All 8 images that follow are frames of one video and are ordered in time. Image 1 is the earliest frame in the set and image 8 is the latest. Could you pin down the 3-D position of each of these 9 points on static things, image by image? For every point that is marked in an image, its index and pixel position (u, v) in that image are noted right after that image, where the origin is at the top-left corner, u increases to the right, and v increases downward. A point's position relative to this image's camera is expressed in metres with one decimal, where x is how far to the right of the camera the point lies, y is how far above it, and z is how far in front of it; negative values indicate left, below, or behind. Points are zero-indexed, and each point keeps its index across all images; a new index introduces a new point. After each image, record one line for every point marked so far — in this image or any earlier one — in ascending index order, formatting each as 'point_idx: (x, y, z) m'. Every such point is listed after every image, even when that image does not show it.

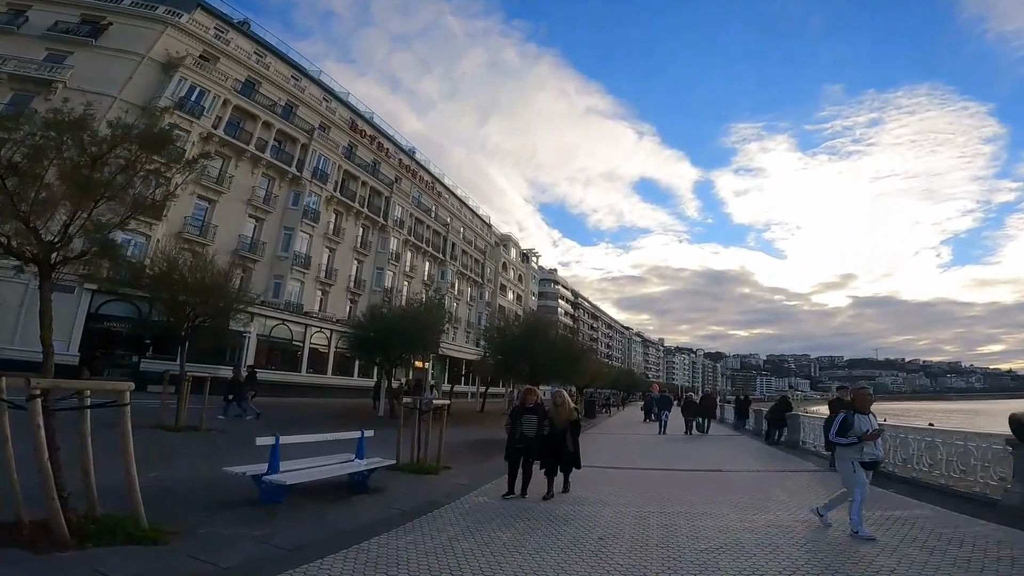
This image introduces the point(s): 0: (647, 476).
0: (+2.2, -3.1, +9.4) m
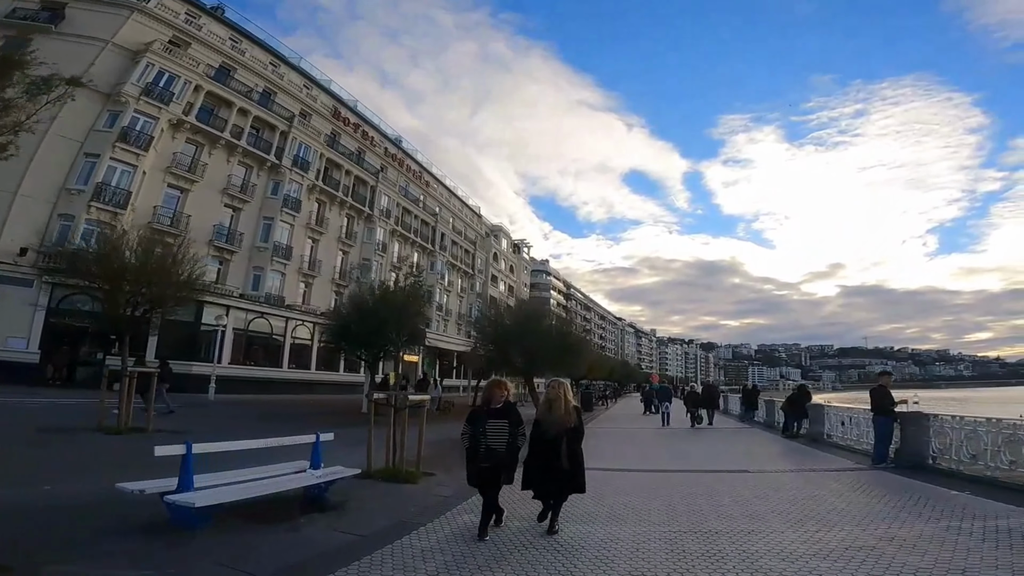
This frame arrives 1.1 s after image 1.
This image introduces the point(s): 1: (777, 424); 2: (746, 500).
0: (+2.2, -2.7, +8.0) m
1: (+7.5, -3.9, +16.0) m
2: (+2.8, -2.5, +6.6) m
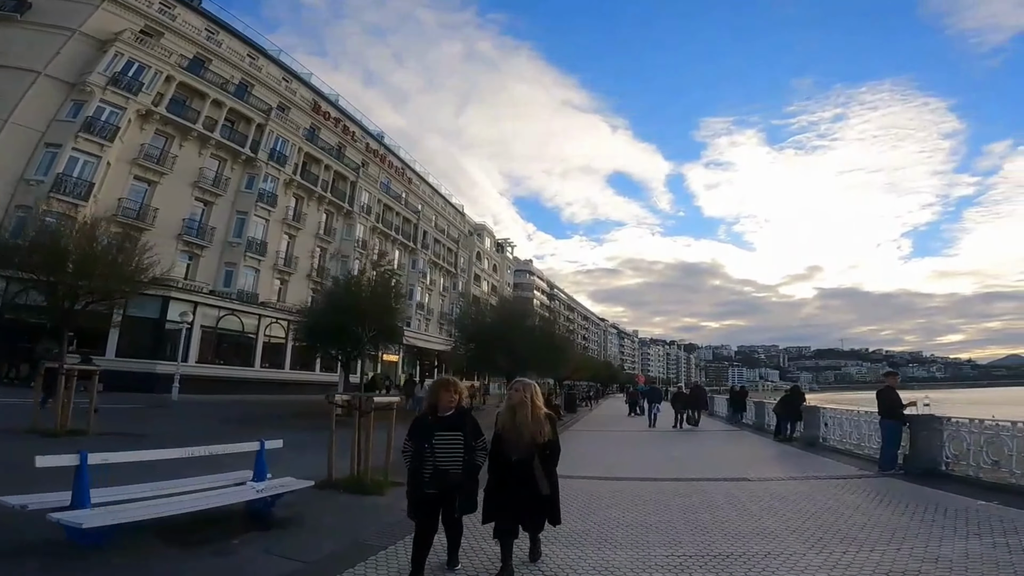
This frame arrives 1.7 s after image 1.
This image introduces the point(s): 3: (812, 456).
0: (+1.9, -2.6, +7.3) m
1: (+6.9, -3.8, +15.5) m
2: (+2.6, -2.4, +5.9) m
3: (+5.4, -3.1, +10.4) m
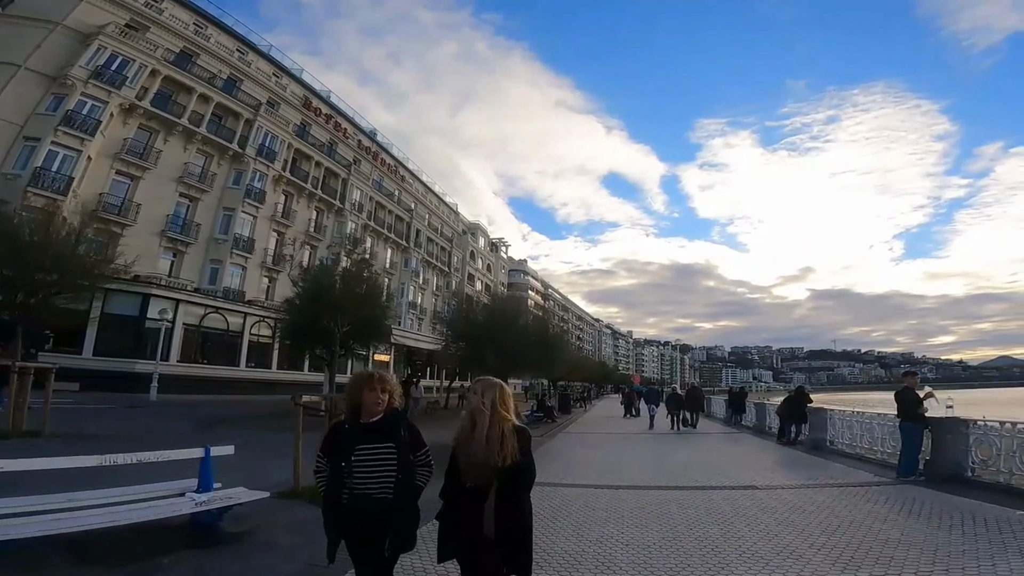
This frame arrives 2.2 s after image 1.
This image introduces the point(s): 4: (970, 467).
0: (+1.7, -2.5, +6.7) m
1: (+6.7, -3.7, +14.9) m
2: (+2.4, -2.3, +5.3) m
3: (+5.3, -3.0, +9.8) m
4: (+5.6, -2.2, +6.9) m
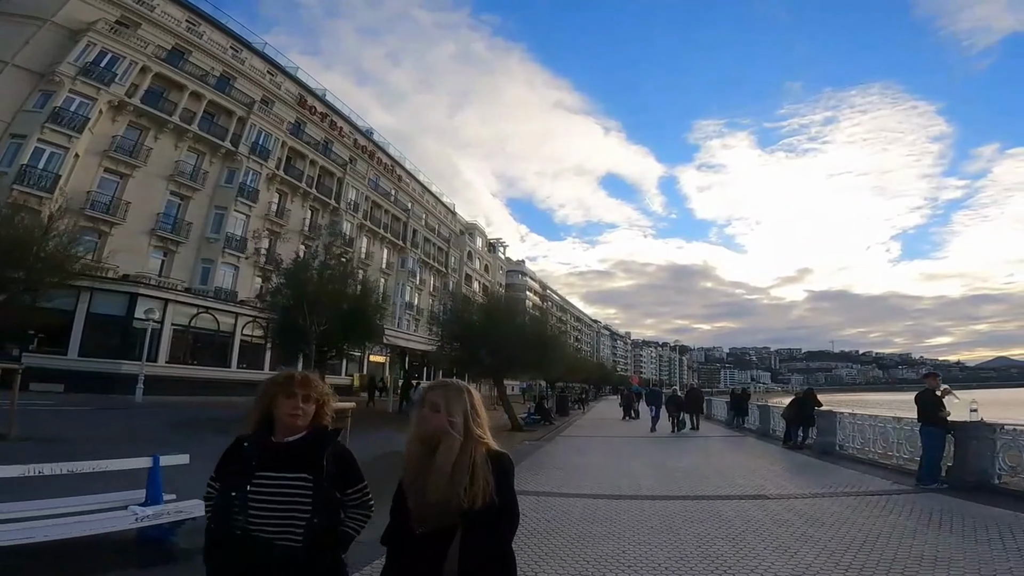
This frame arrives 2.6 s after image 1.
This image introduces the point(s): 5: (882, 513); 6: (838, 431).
0: (+1.7, -2.4, +6.2) m
1: (+6.6, -3.7, +14.4) m
2: (+2.4, -2.2, +4.8) m
3: (+5.2, -2.9, +9.3) m
4: (+5.5, -2.1, +6.4) m
5: (+3.8, -2.3, +5.9) m
6: (+5.9, -2.6, +10.3) m
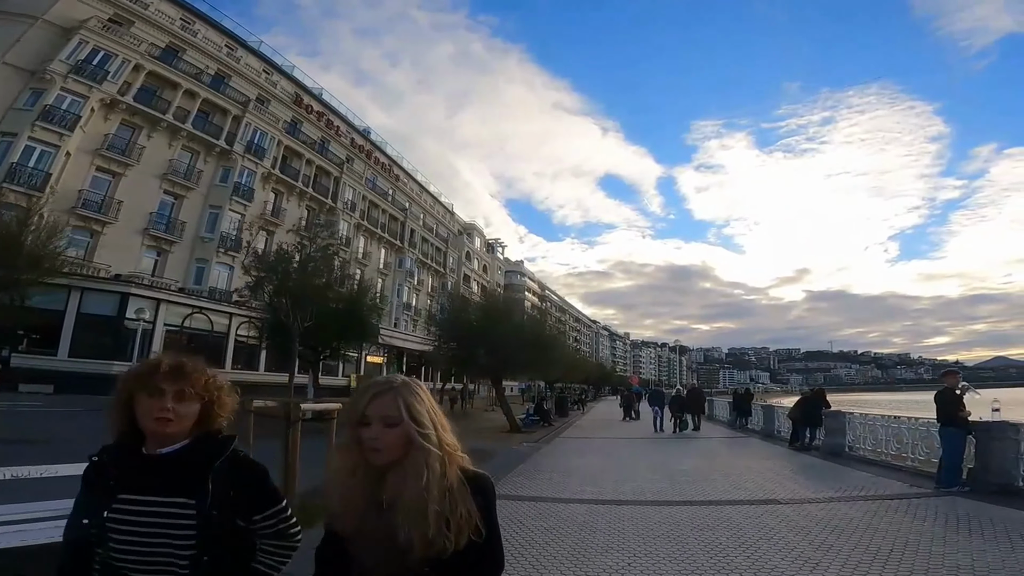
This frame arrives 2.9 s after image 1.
0: (+1.6, -2.4, +5.8) m
1: (+6.6, -3.6, +14.0) m
2: (+2.3, -2.1, +4.4) m
3: (+5.1, -2.8, +9.0) m
4: (+5.5, -2.0, +6.1) m
5: (+3.8, -2.2, +5.5) m
6: (+5.9, -2.5, +10.0) m
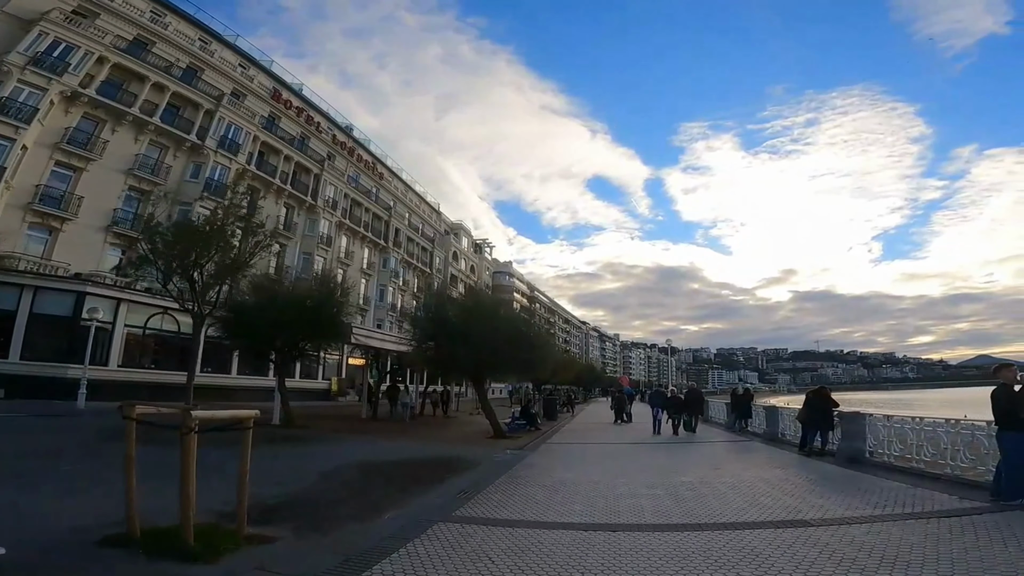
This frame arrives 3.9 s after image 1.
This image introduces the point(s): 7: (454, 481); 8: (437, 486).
0: (+1.4, -2.2, +4.7) m
1: (+6.2, -3.4, +13.0) m
2: (+2.1, -1.9, +3.3) m
3: (+4.8, -2.6, +7.9) m
4: (+5.2, -1.8, +5.0) m
5: (+3.6, -2.0, +4.4) m
6: (+5.6, -2.3, +8.9) m
7: (-0.9, -2.9, +8.5) m
8: (-1.1, -2.8, +8.1) m
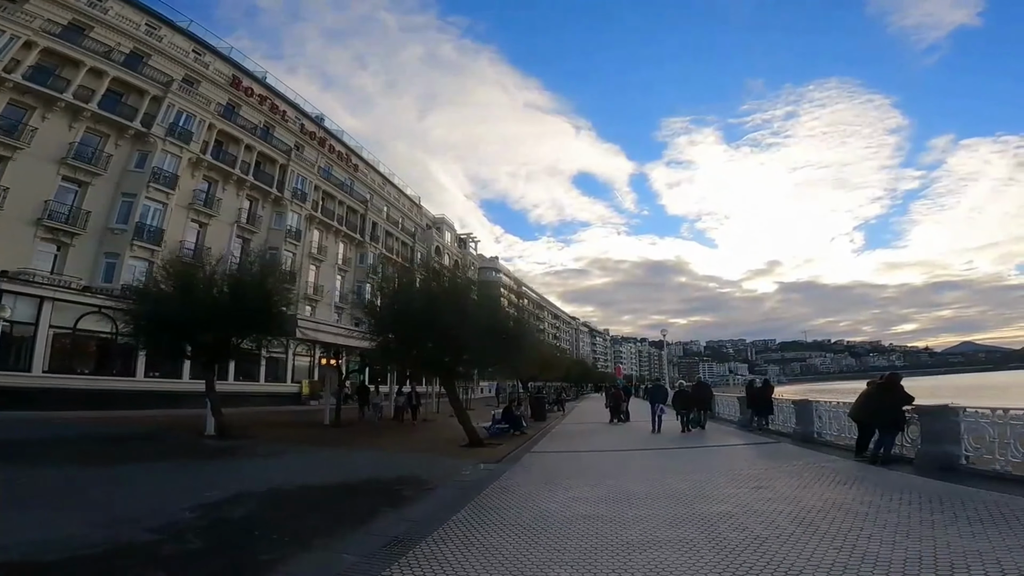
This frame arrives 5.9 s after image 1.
0: (+1.1, -1.7, +2.2) m
1: (+5.7, -2.8, +10.6) m
2: (+1.8, -1.4, +0.9) m
3: (+4.5, -2.0, +5.5) m
4: (+4.9, -1.2, +2.6) m
5: (+3.3, -1.5, +2.0) m
6: (+5.2, -1.7, +6.5) m
7: (-1.3, -2.4, +6.0) m
8: (-1.5, -2.4, +5.6) m
